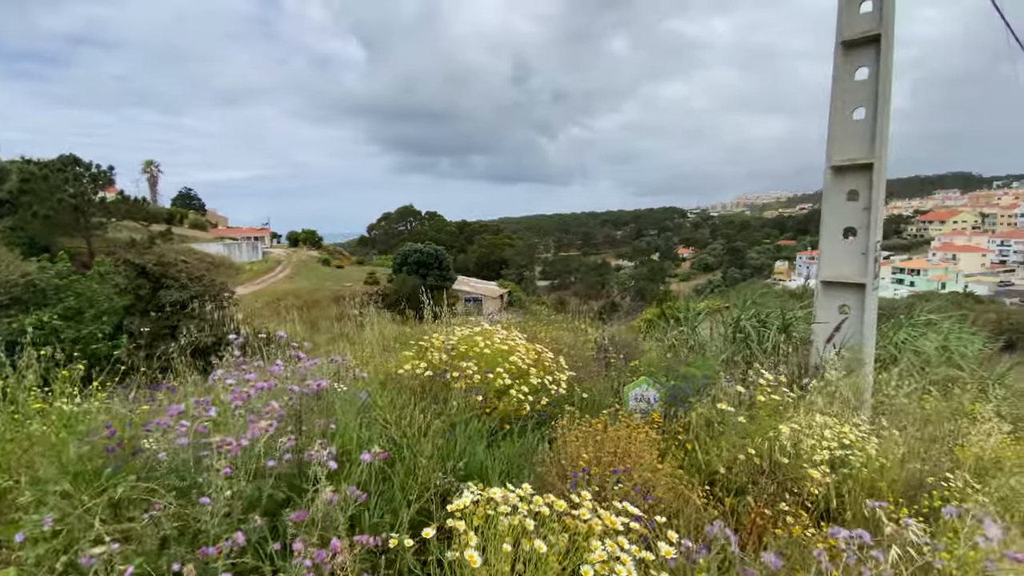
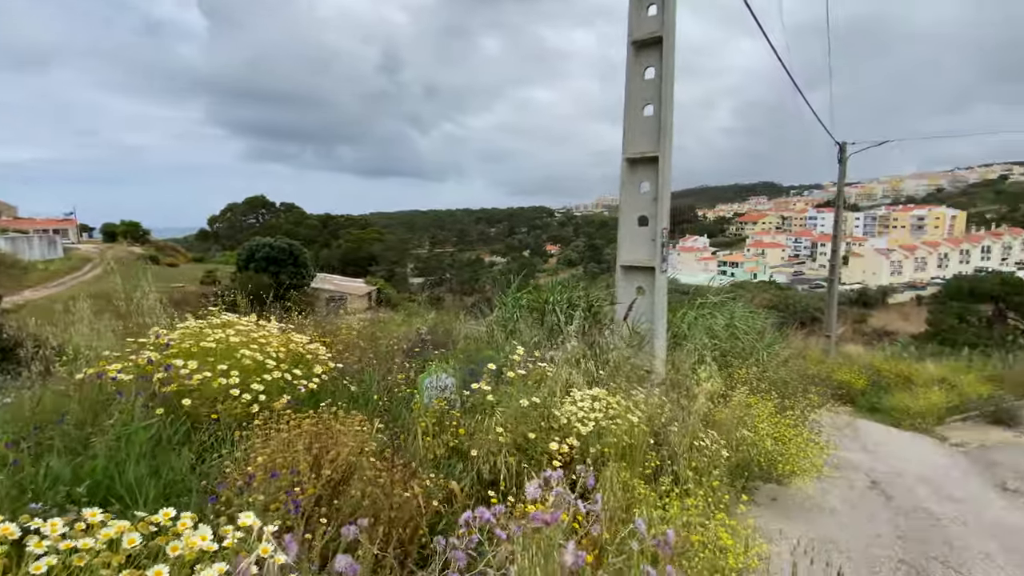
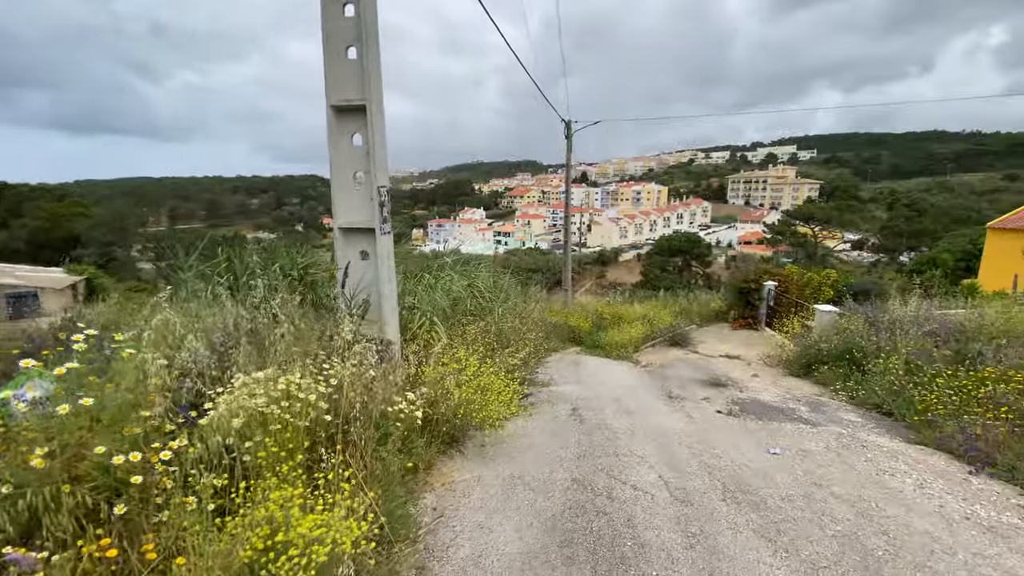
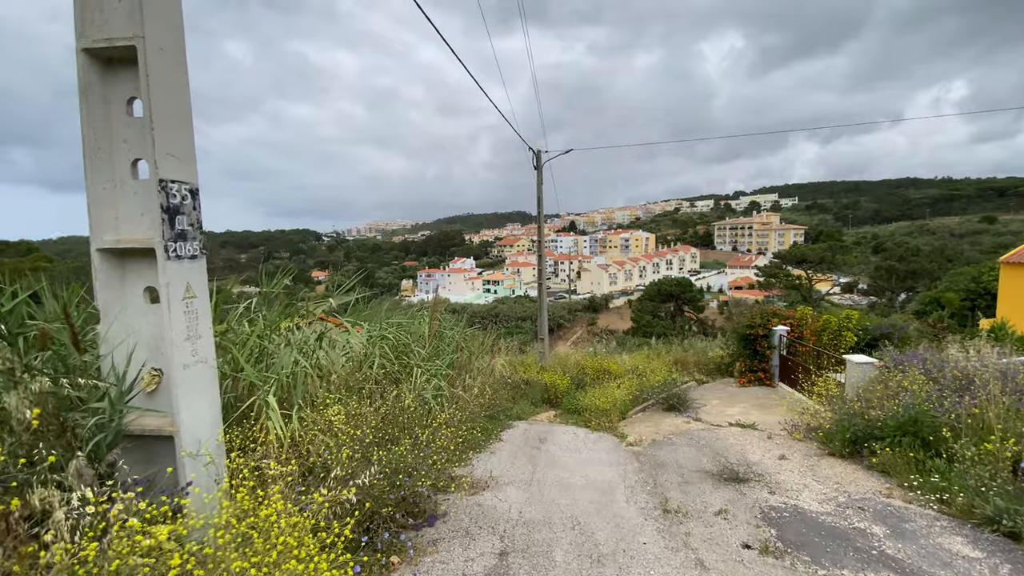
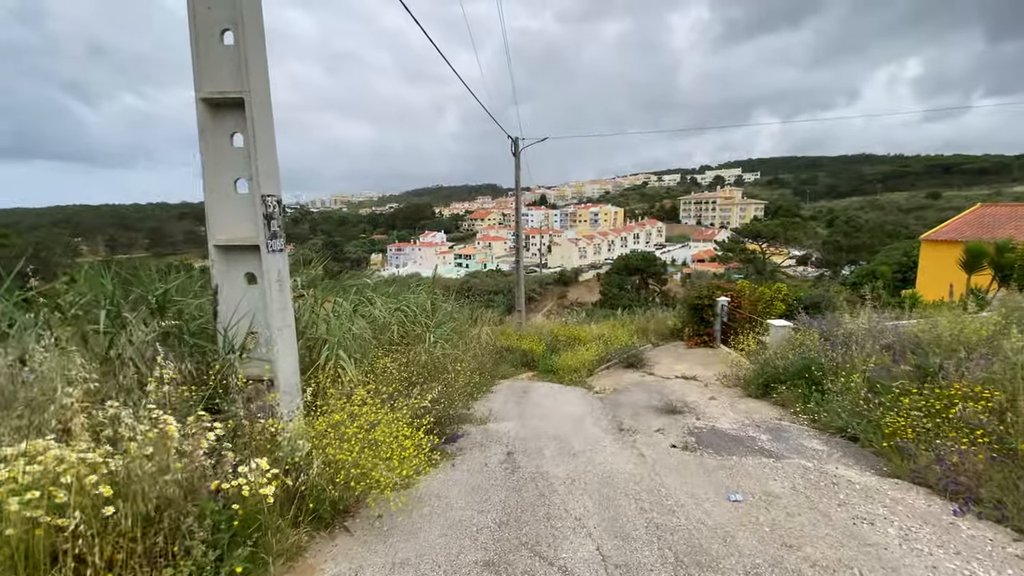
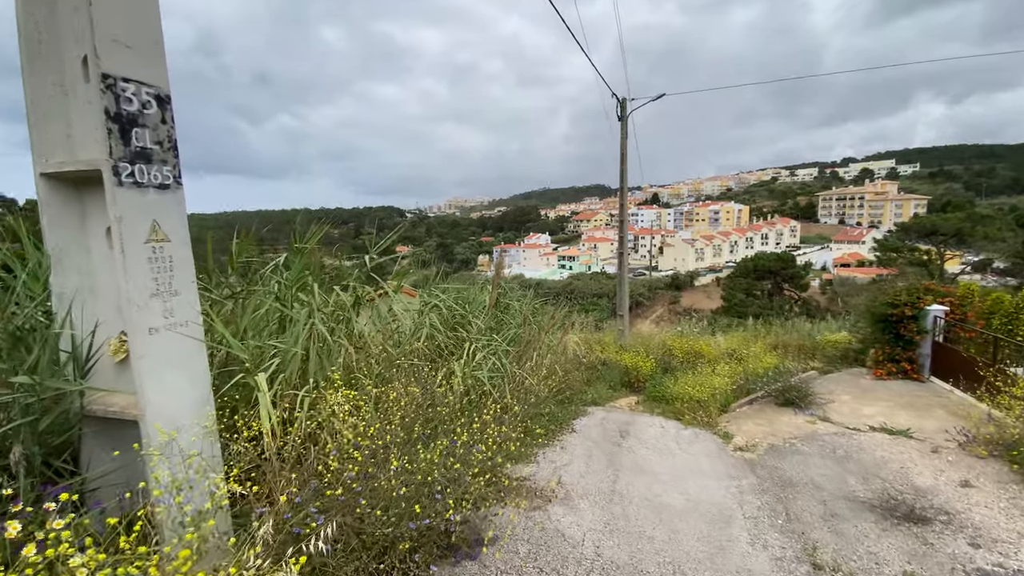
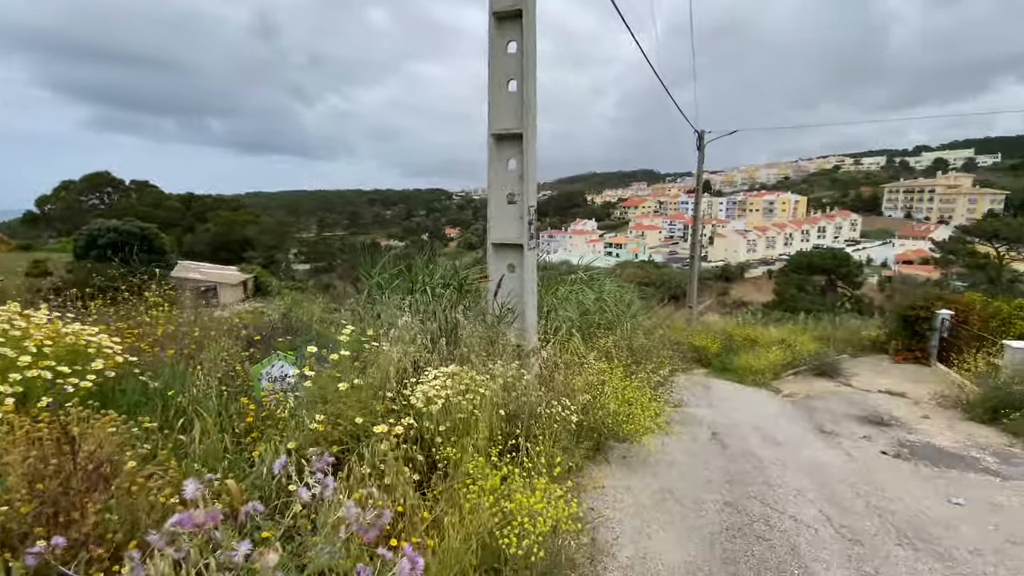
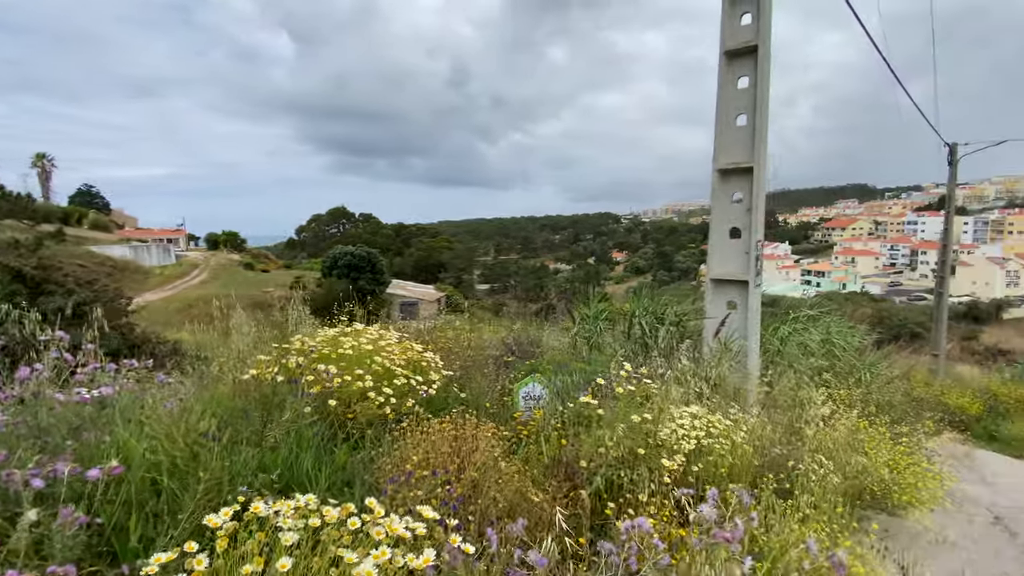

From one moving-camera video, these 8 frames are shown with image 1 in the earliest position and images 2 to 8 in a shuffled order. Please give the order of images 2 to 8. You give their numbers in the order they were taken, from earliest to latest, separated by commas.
8, 2, 7, 3, 5, 4, 6
